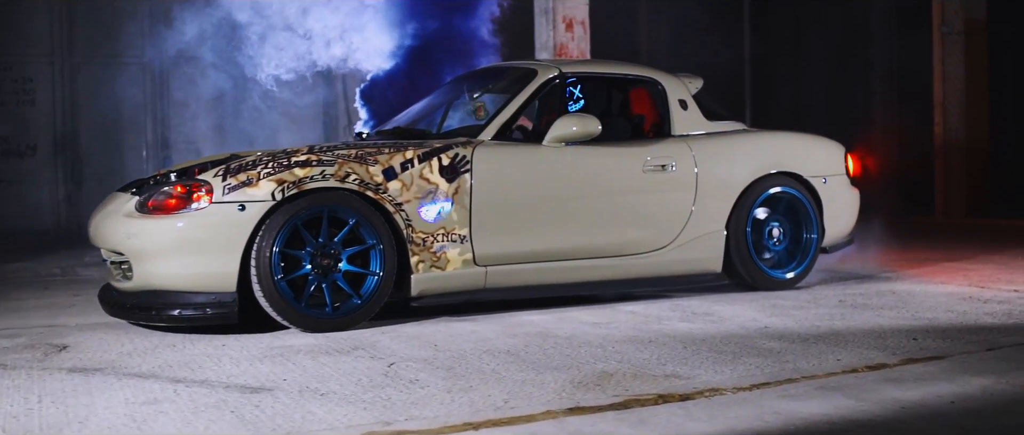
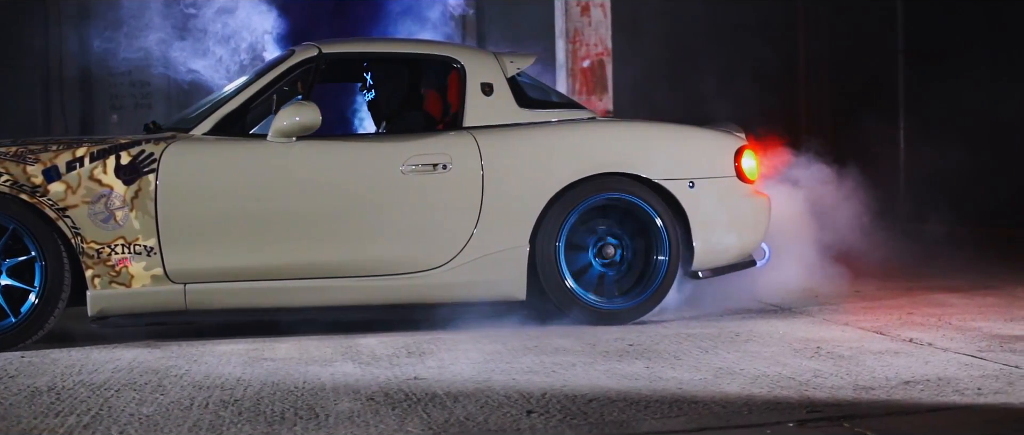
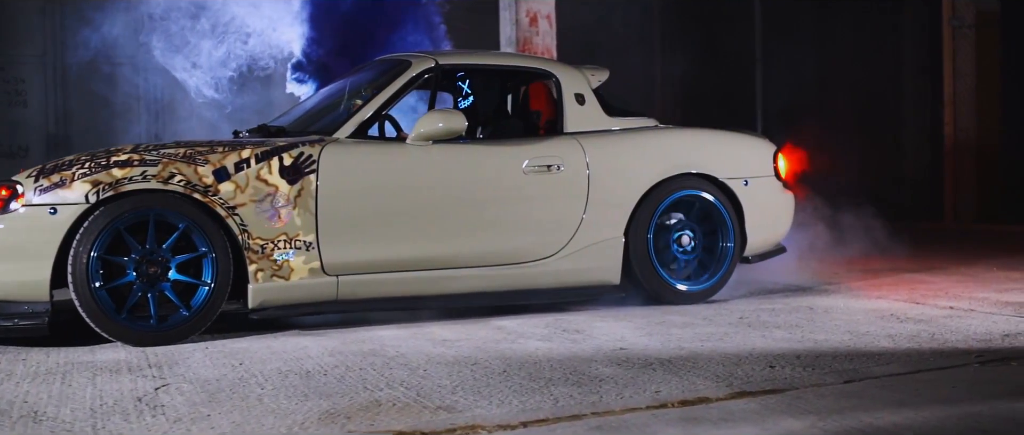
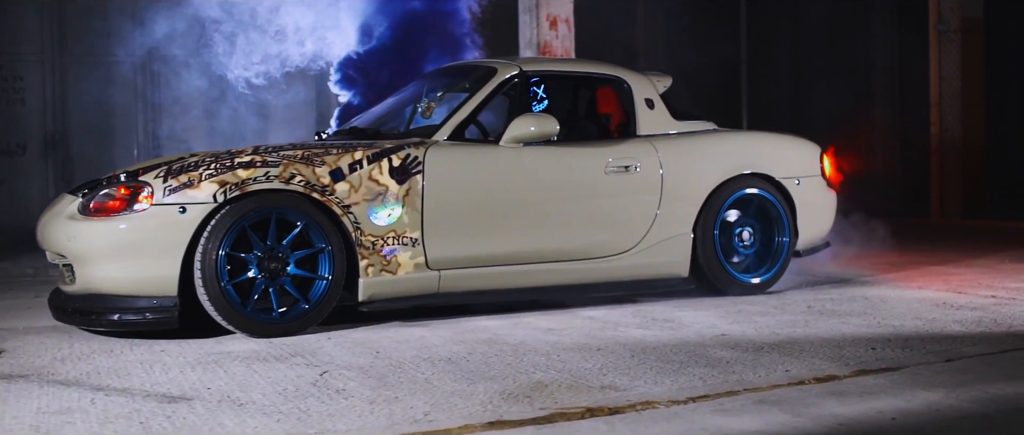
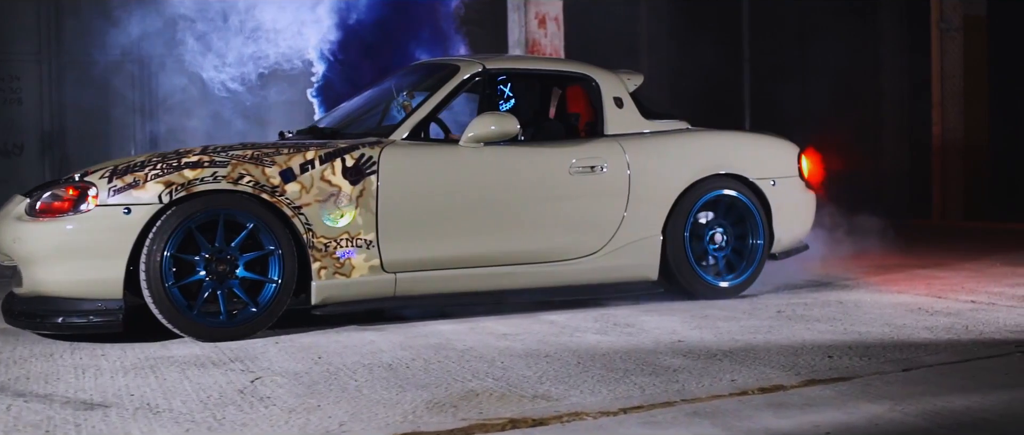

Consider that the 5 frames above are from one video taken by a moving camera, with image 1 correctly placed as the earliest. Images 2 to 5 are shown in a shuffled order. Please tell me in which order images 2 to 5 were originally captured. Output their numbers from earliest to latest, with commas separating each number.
4, 5, 3, 2
